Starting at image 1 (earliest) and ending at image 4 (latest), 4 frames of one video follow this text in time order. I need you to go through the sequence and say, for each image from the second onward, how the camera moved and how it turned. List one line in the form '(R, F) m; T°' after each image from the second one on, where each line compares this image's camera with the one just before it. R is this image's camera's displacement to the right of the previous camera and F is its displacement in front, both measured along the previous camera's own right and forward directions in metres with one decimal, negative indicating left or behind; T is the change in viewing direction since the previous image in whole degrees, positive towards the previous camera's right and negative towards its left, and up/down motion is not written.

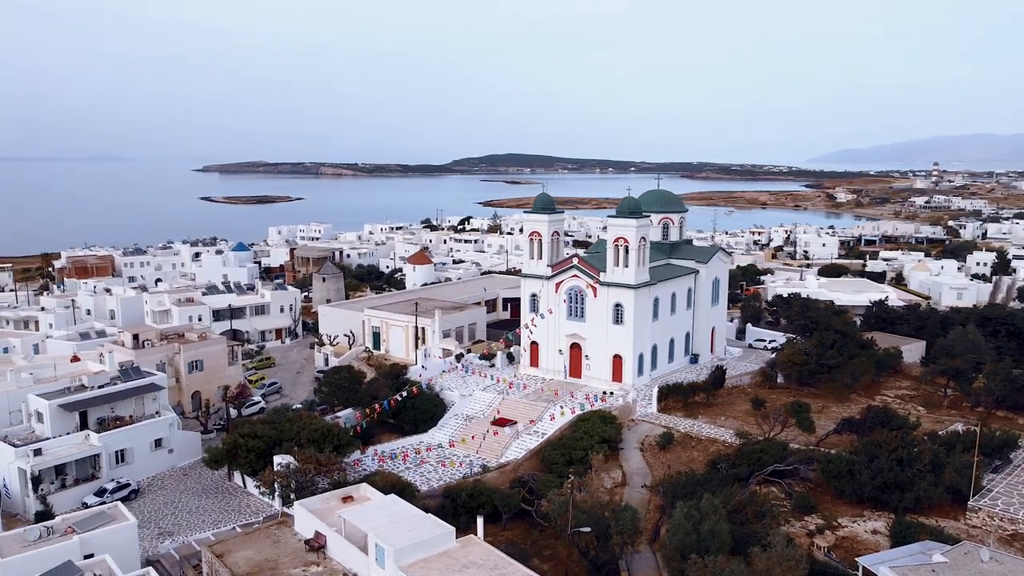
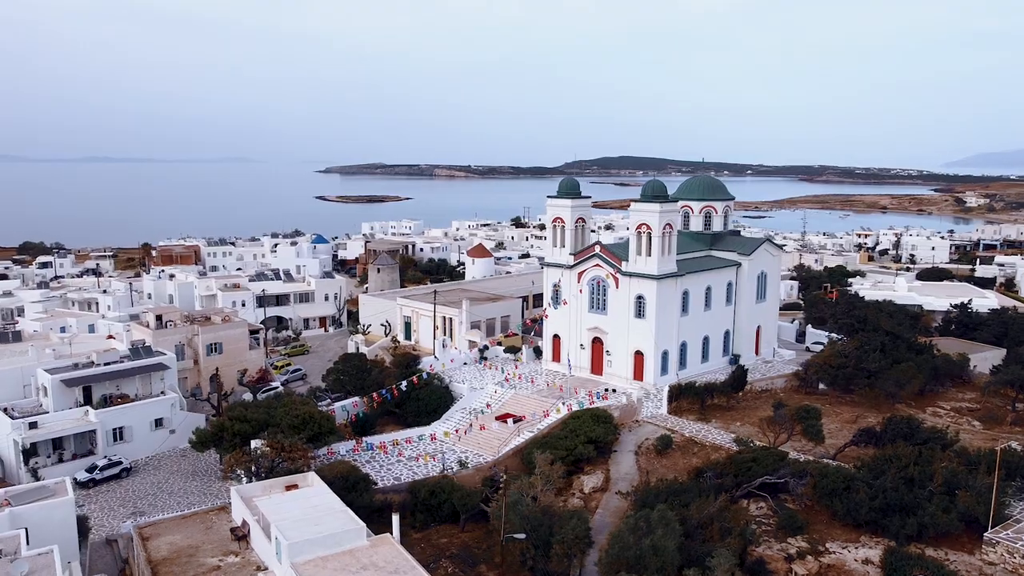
(+3.6, +2.1) m; -8°
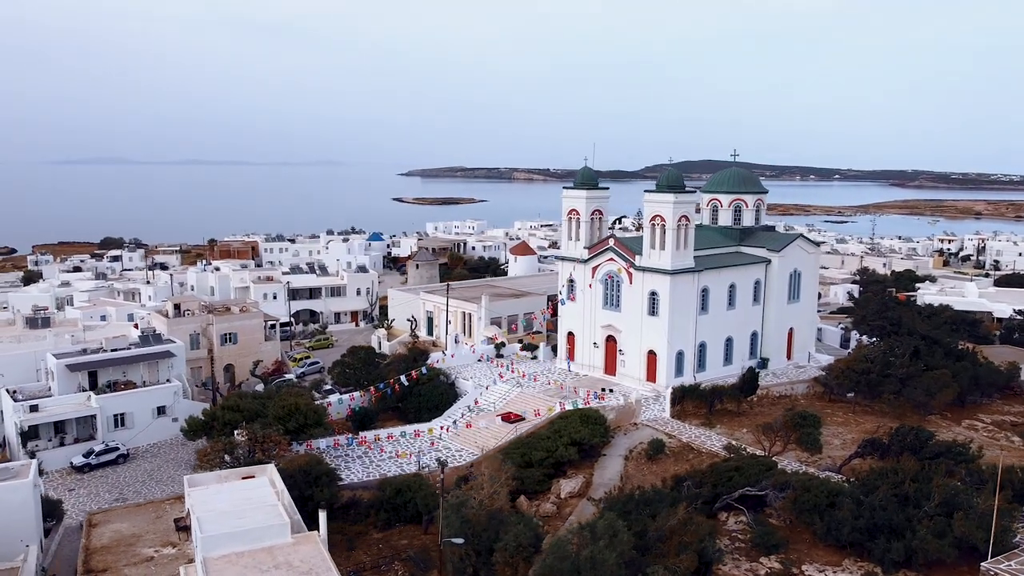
(+2.5, +1.4) m; -5°
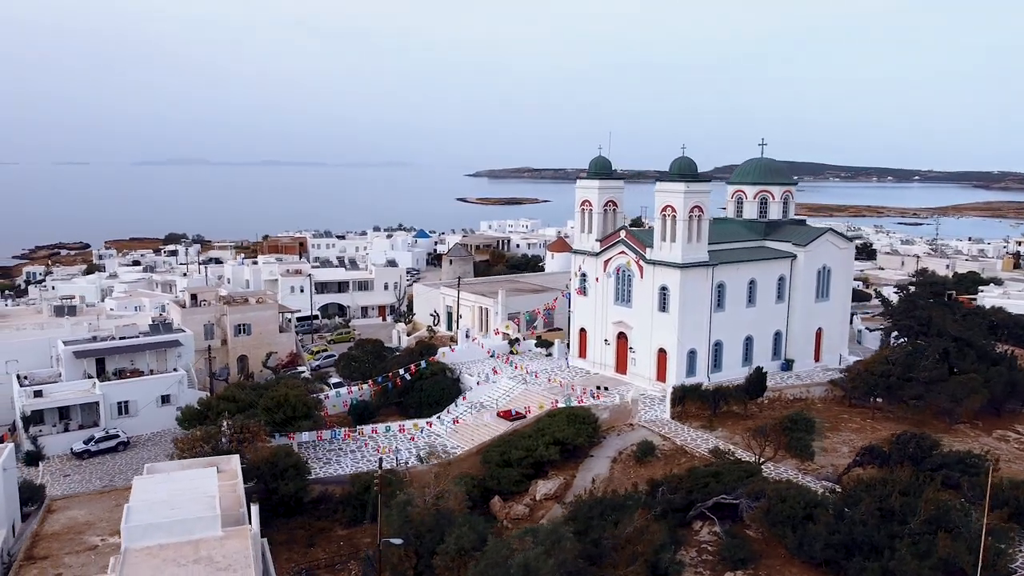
(+2.1, +1.1) m; -5°
